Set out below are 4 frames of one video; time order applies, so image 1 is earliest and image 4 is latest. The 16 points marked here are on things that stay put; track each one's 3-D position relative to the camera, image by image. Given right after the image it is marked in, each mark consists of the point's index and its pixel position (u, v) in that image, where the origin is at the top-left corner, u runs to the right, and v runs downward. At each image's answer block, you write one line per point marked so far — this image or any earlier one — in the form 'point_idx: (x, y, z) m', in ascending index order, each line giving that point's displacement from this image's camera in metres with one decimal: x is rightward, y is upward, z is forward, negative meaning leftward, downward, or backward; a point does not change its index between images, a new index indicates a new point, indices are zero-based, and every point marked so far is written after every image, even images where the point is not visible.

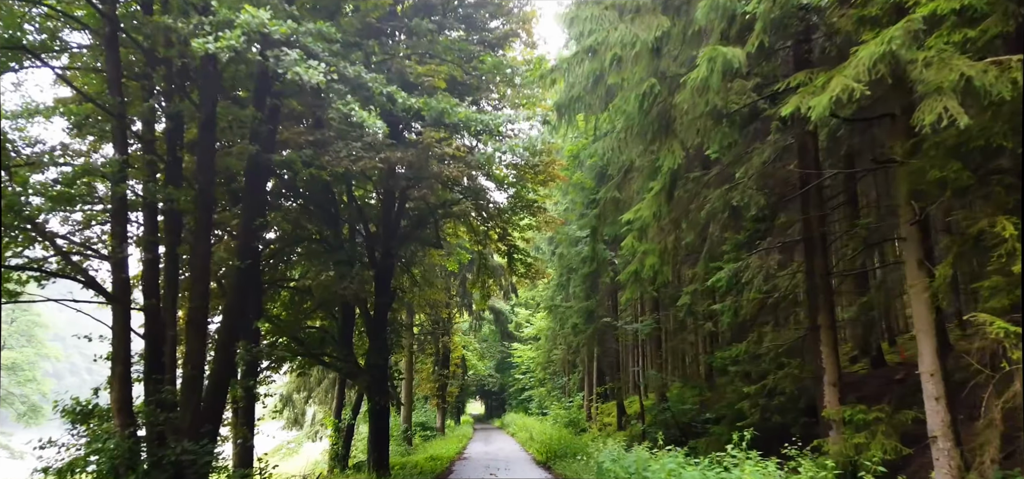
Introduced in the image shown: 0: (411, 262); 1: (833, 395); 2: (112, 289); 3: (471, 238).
0: (-2.6, -0.6, +18.8) m
1: (+3.5, -1.7, +7.7) m
2: (-4.4, -0.5, +7.8) m
3: (-1.1, +0.1, +19.5) m
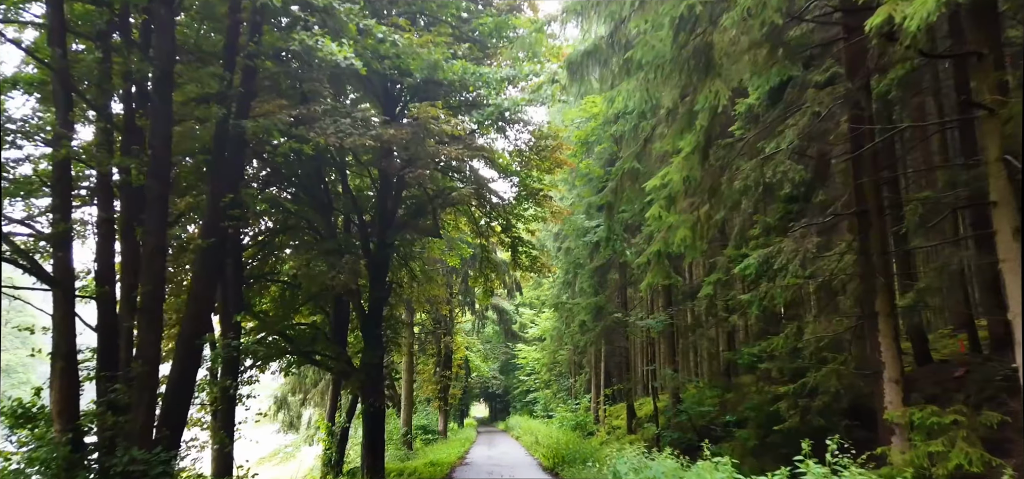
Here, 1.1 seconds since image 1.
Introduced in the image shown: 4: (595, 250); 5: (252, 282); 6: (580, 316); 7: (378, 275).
0: (-2.5, -0.4, +17.7) m
1: (+3.5, -1.4, +6.6) m
2: (-4.3, -0.3, +6.8) m
3: (-1.0, +0.2, +18.4) m
4: (+2.3, -0.3, +19.8) m
5: (-5.1, -0.8, +13.9) m
6: (+1.9, -2.1, +19.6) m
7: (-2.8, -0.7, +15.1) m
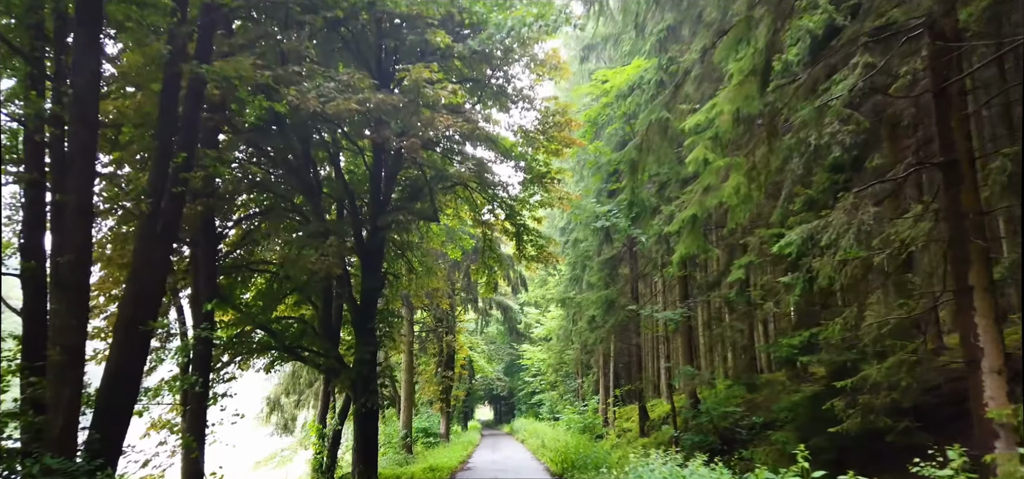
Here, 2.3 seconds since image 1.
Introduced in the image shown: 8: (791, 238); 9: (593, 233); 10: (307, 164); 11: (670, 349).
0: (-2.4, -0.1, +16.5) m
1: (+3.6, -1.1, +5.3) m
2: (-4.3, 0.0, +5.6) m
3: (-0.9, +0.5, +17.2) m
4: (+2.5, 0.0, +18.6) m
5: (-5.0, -0.6, +12.7) m
6: (+2.0, -1.8, +18.3) m
7: (-2.7, -0.5, +13.9) m
8: (+3.2, 0.0, +8.1) m
9: (+2.1, +0.2, +18.5) m
10: (-3.7, +1.4, +13.1) m
11: (+4.3, -3.0, +19.3) m
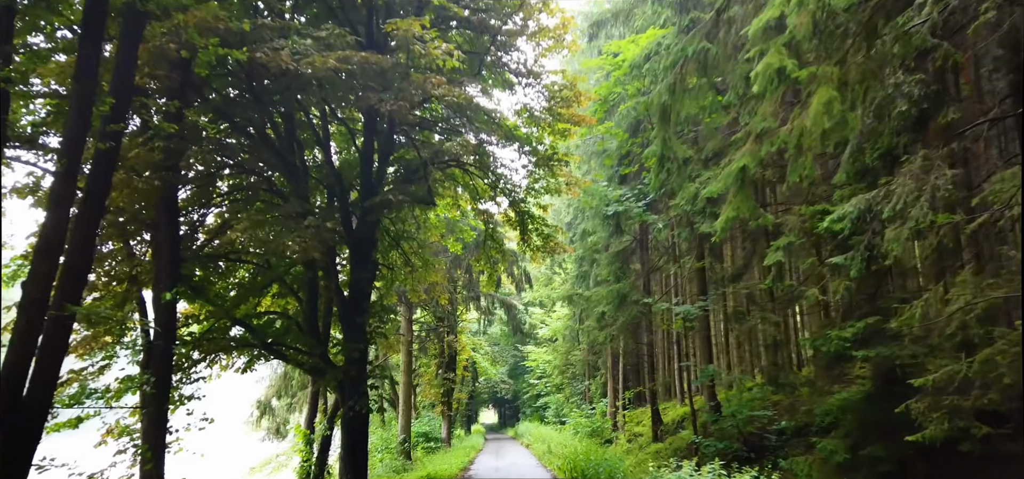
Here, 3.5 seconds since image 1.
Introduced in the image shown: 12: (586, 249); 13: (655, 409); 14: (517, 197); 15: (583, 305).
0: (-2.3, +0.1, +15.3) m
1: (+3.6, -0.8, +4.1) m
2: (-4.3, +0.3, +4.4) m
3: (-0.8, +0.7, +15.9) m
4: (+2.5, +0.2, +17.3) m
5: (-4.9, -0.3, +11.5) m
6: (+2.1, -1.6, +17.0) m
7: (-2.7, -0.2, +12.7) m
8: (+3.2, +0.3, +6.8) m
9: (+2.2, +0.4, +17.3) m
10: (-3.7, +1.6, +11.9) m
11: (+4.4, -2.7, +18.0) m
12: (+1.9, -0.2, +18.7) m
13: (+3.7, -4.4, +18.7) m
14: (+0.1, +0.9, +14.6) m
15: (+1.8, -1.7, +18.3) m
